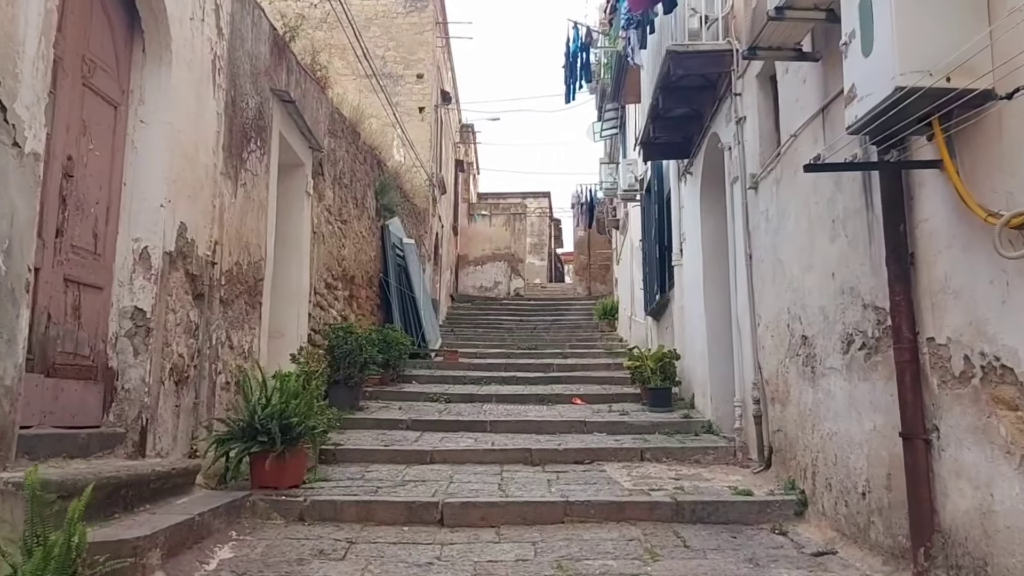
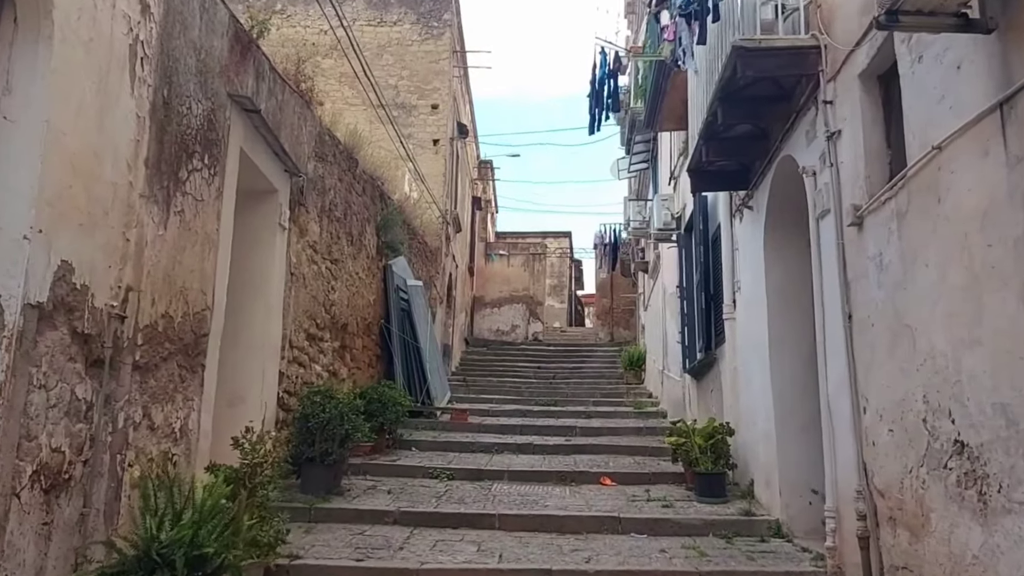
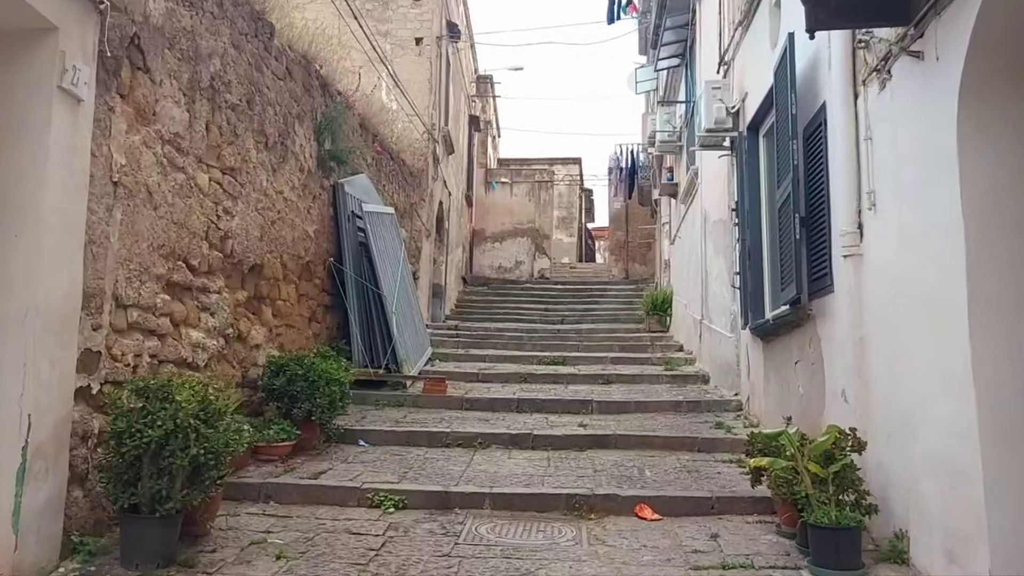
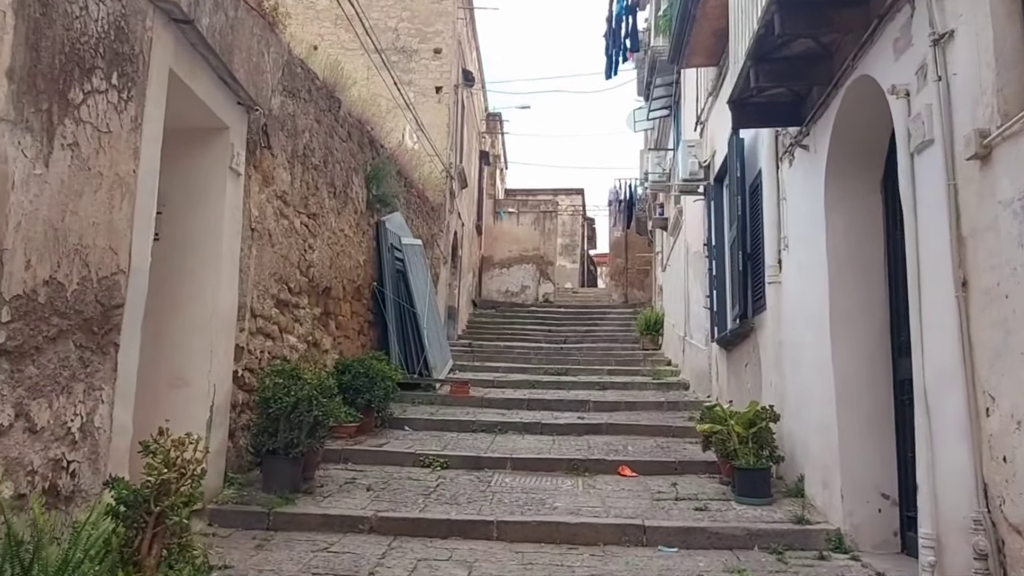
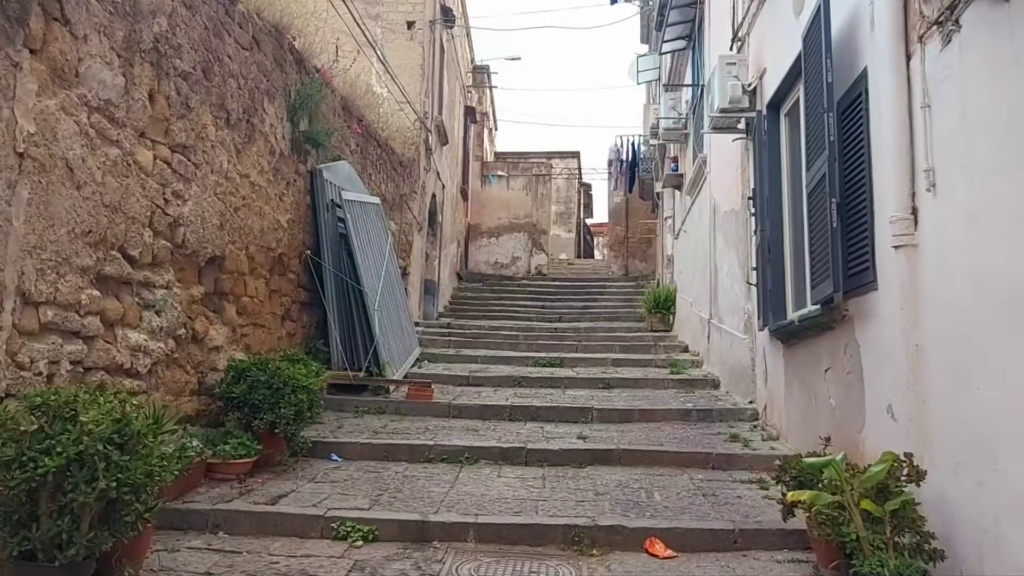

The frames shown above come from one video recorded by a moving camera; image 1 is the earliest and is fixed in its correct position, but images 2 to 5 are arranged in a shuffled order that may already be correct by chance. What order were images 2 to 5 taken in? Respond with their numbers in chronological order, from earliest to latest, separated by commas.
2, 4, 3, 5
